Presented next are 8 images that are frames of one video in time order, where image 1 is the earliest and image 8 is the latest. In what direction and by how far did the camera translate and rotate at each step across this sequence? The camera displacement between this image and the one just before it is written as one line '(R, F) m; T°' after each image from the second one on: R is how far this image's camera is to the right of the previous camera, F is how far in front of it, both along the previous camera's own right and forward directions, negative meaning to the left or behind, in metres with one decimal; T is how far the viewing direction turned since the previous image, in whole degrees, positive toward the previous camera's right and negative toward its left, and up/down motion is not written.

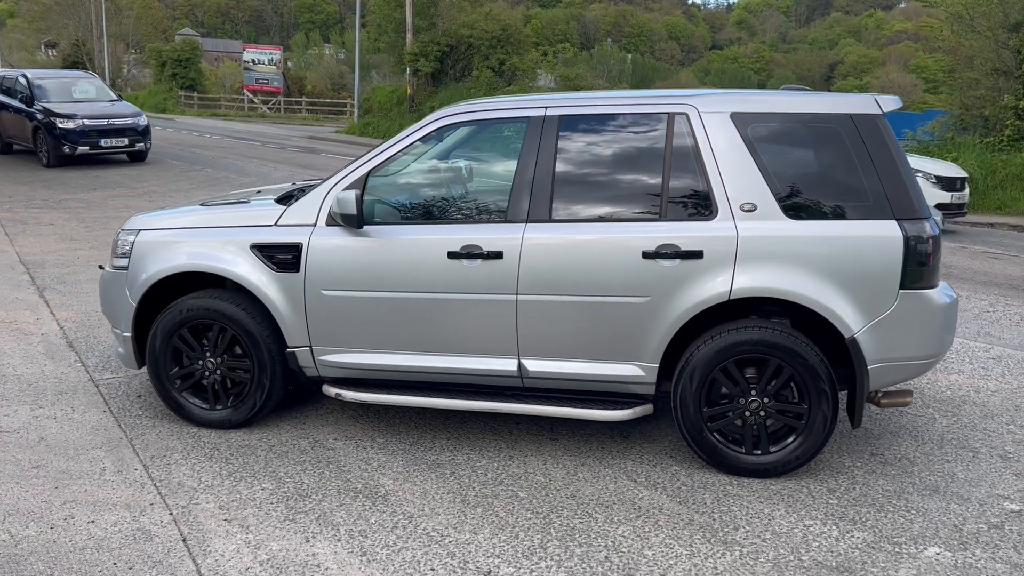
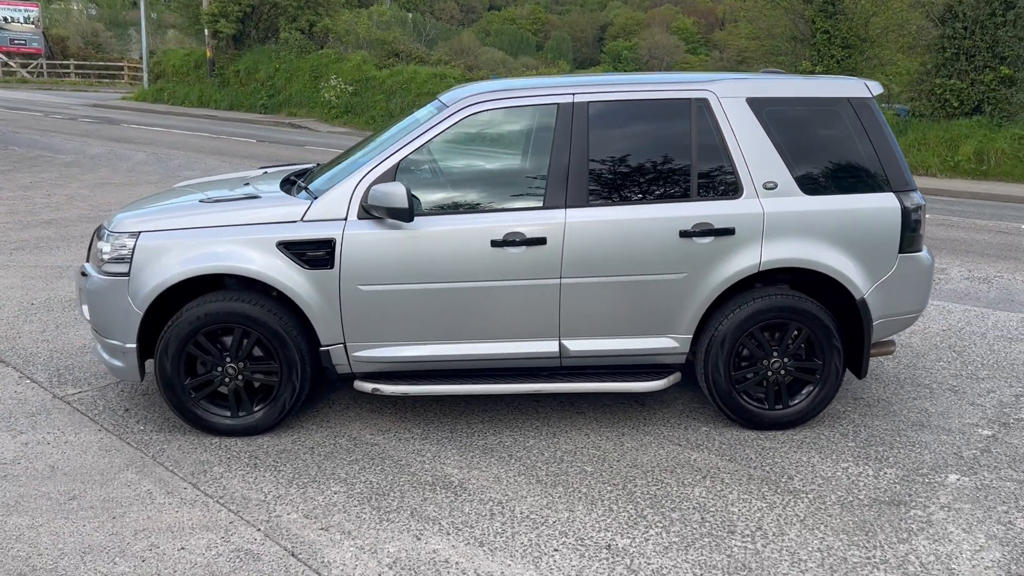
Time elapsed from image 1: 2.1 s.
(-1.2, 0.0) m; +13°
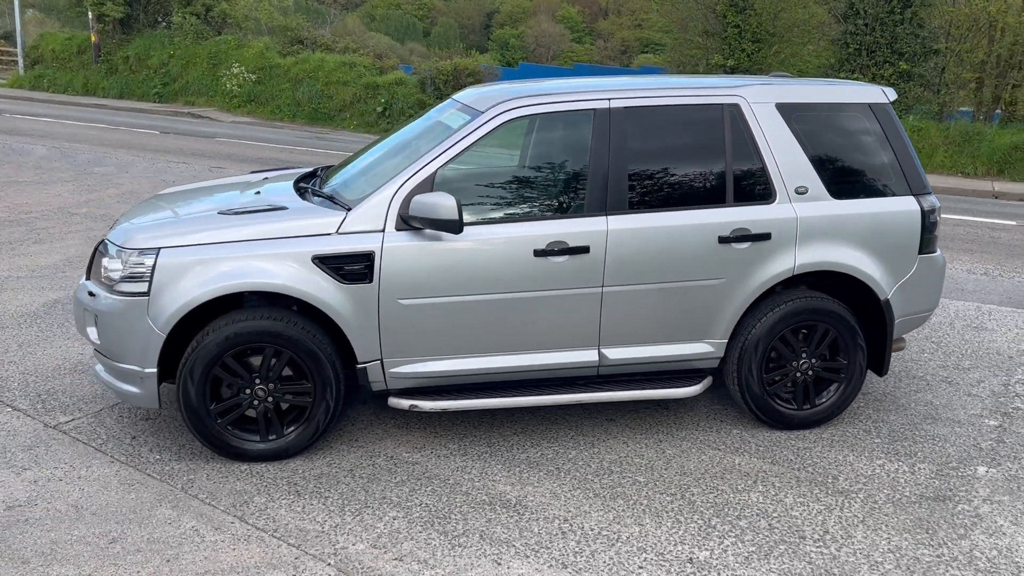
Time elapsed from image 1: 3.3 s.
(-0.7, +0.1) m; +7°
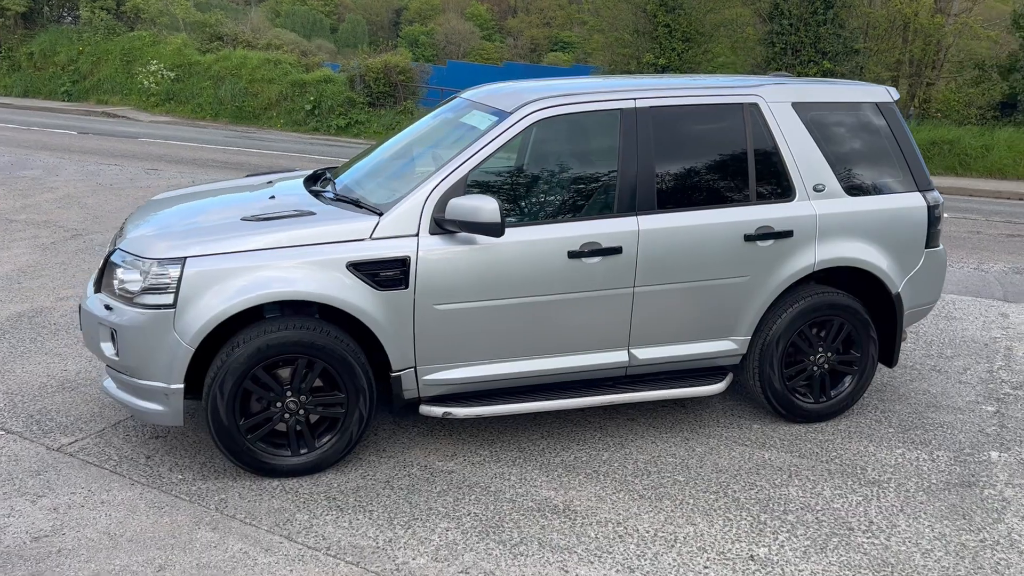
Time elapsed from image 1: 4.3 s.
(-0.5, +0.1) m; +6°
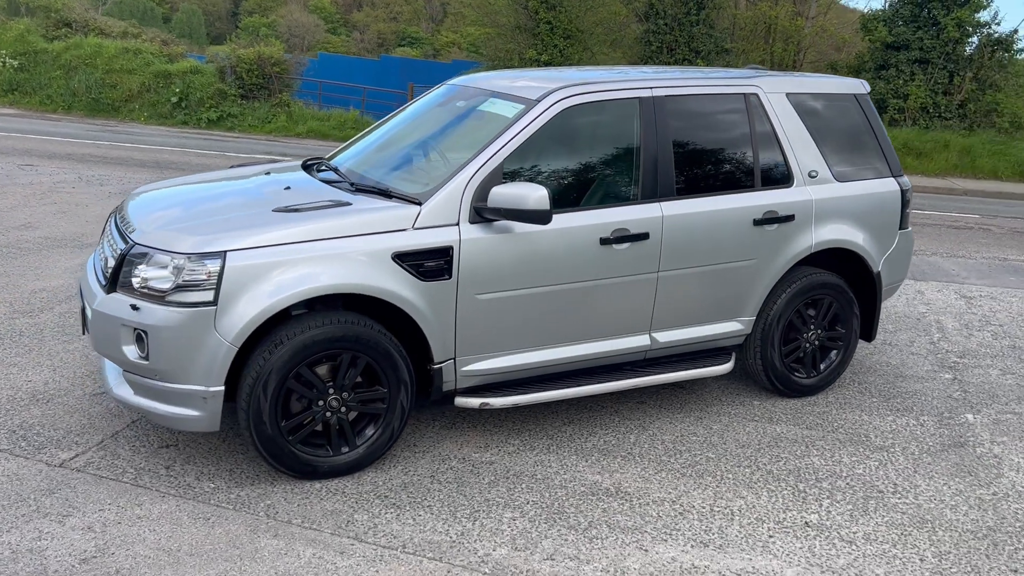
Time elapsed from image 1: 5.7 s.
(-0.8, +0.1) m; +10°
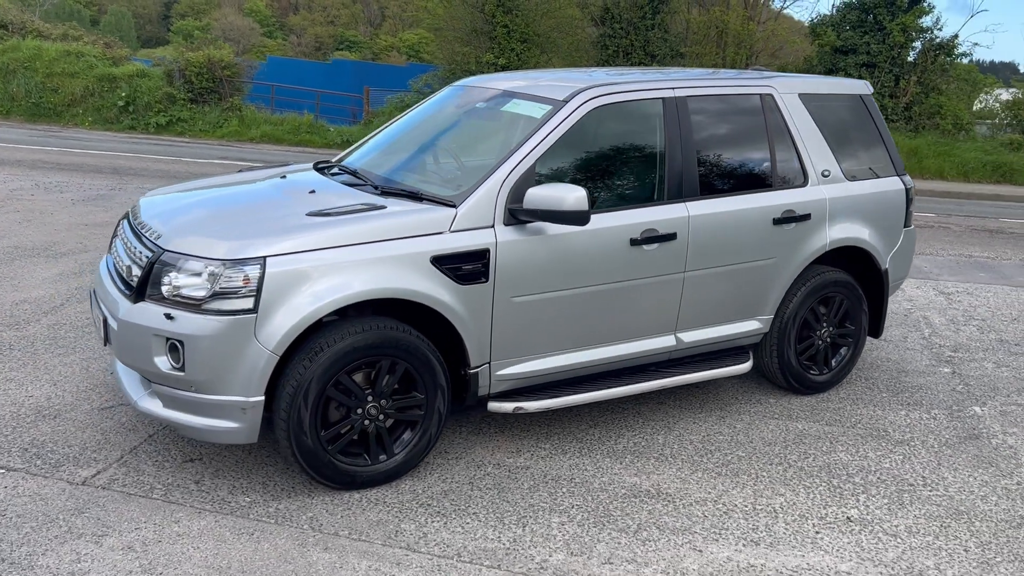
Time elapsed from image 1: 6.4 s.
(-0.4, +0.1) m; +4°
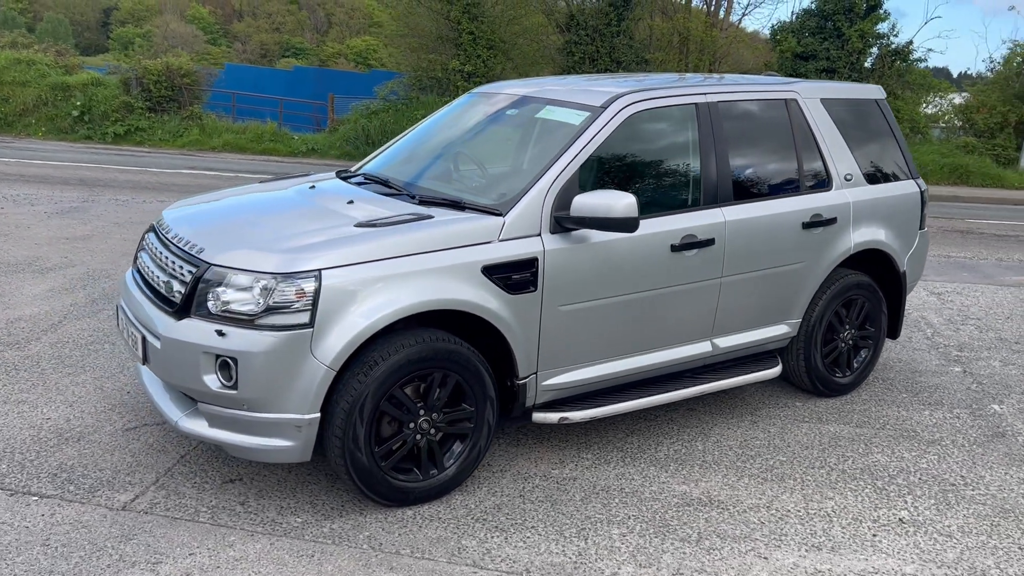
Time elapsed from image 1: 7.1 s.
(-0.4, +0.1) m; +3°
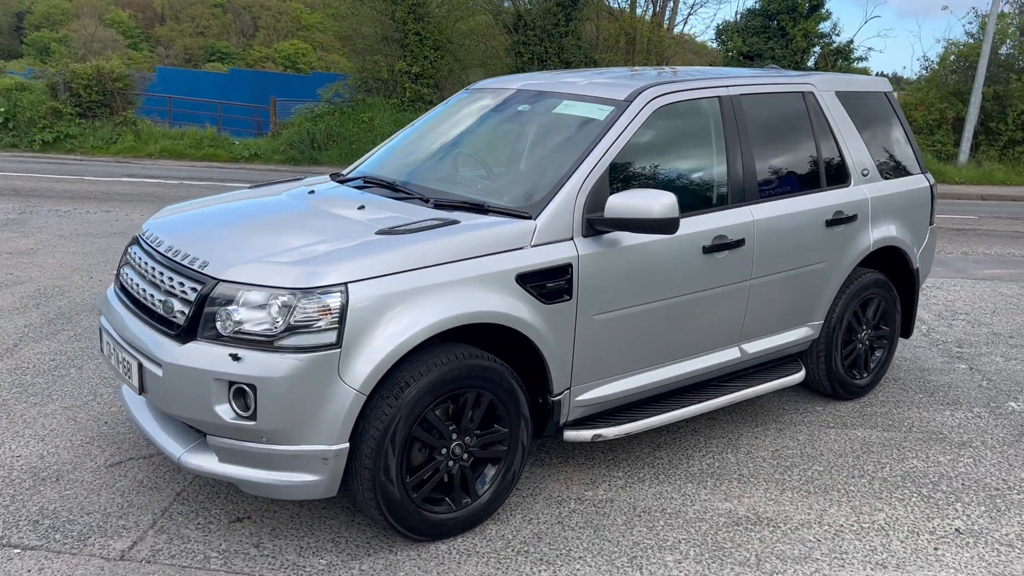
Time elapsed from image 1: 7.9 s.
(-0.4, +0.3) m; +4°
